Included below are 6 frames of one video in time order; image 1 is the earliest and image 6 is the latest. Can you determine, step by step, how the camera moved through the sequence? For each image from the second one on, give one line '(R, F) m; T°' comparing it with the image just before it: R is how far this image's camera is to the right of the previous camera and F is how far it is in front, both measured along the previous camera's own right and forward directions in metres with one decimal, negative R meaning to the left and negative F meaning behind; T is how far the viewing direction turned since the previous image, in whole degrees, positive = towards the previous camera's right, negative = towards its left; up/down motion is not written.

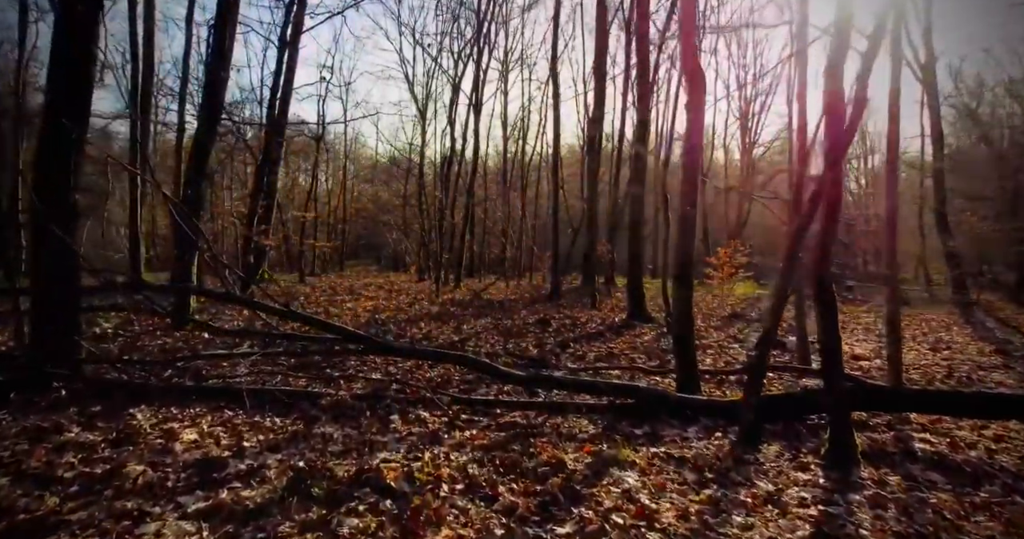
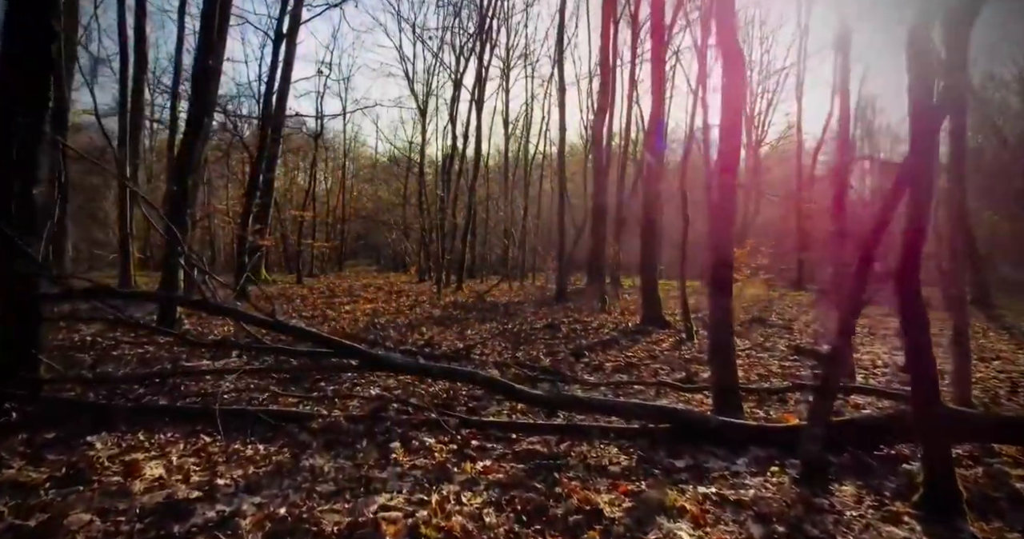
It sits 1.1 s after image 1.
(-0.1, +0.7) m; 0°
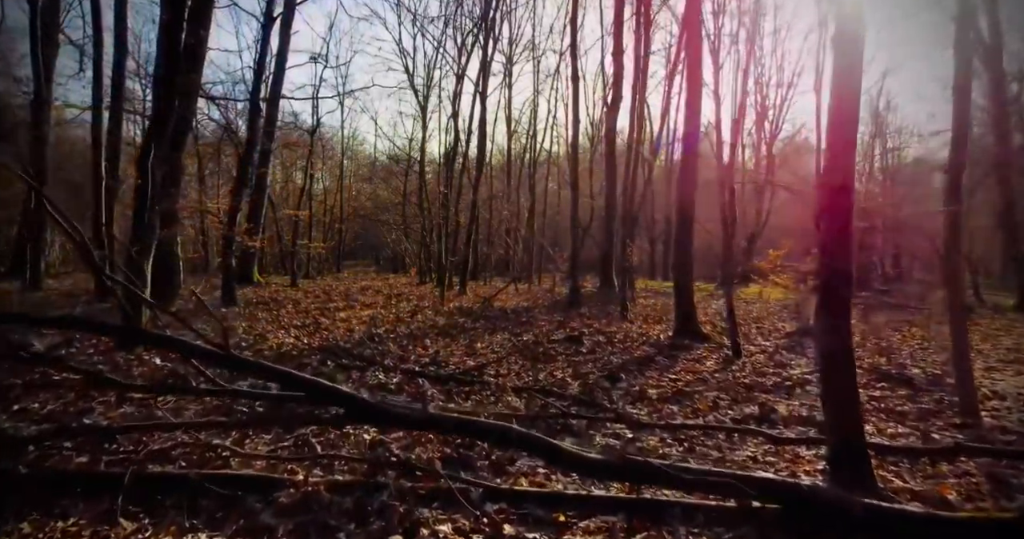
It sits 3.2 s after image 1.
(-0.3, +1.4) m; 0°
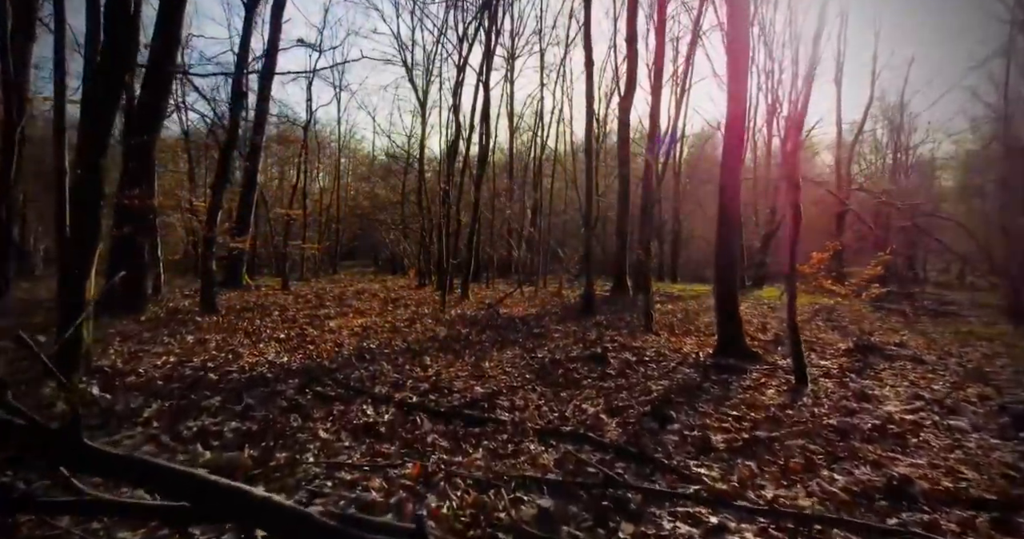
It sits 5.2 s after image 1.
(-0.2, +1.5) m; 0°
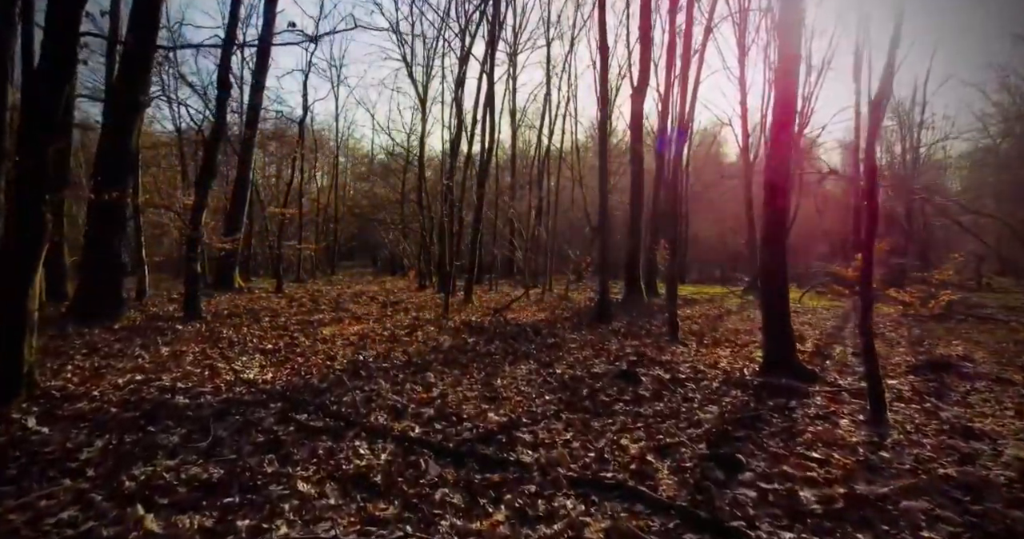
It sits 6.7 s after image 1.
(-0.2, +1.2) m; 0°
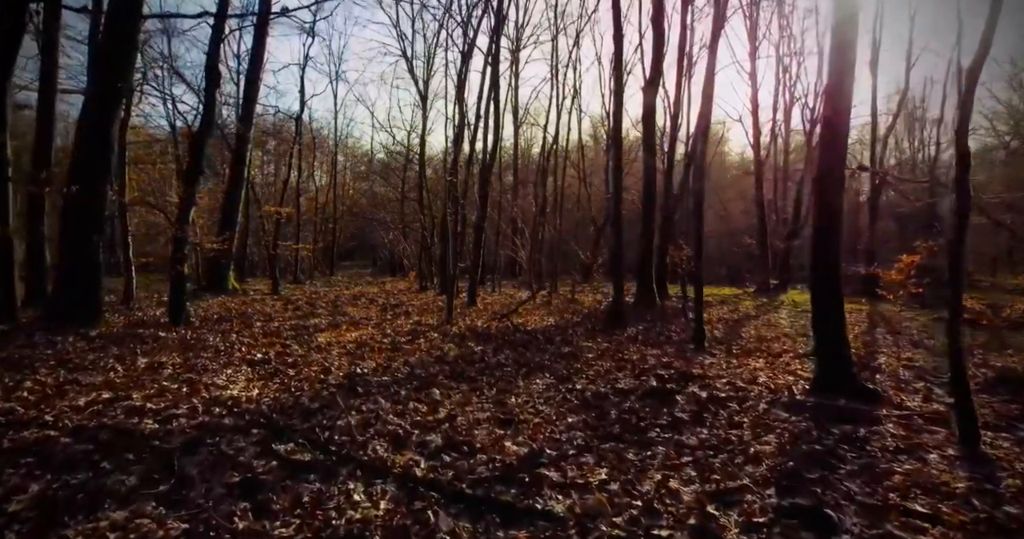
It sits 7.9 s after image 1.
(-0.2, +0.9) m; 0°
